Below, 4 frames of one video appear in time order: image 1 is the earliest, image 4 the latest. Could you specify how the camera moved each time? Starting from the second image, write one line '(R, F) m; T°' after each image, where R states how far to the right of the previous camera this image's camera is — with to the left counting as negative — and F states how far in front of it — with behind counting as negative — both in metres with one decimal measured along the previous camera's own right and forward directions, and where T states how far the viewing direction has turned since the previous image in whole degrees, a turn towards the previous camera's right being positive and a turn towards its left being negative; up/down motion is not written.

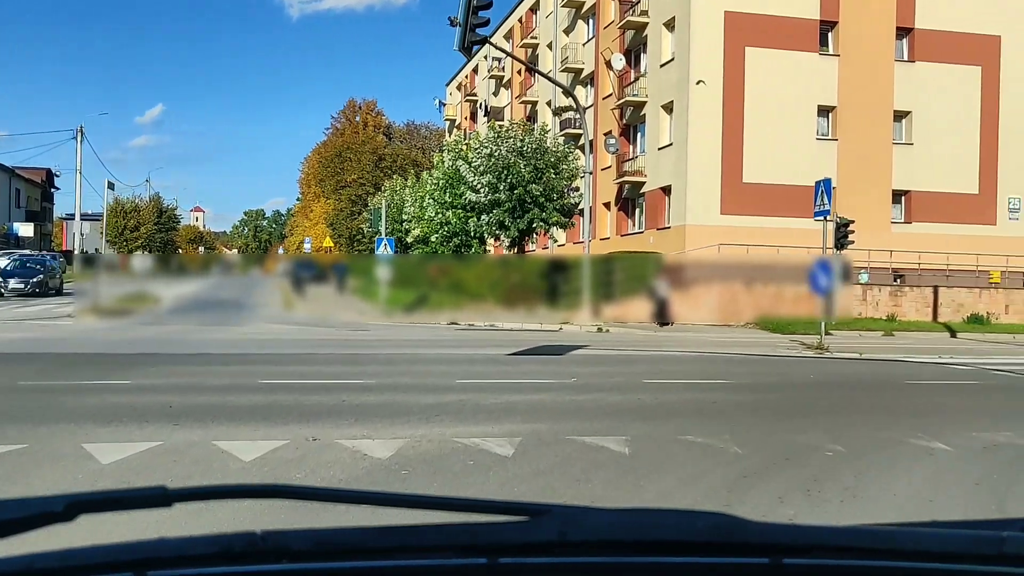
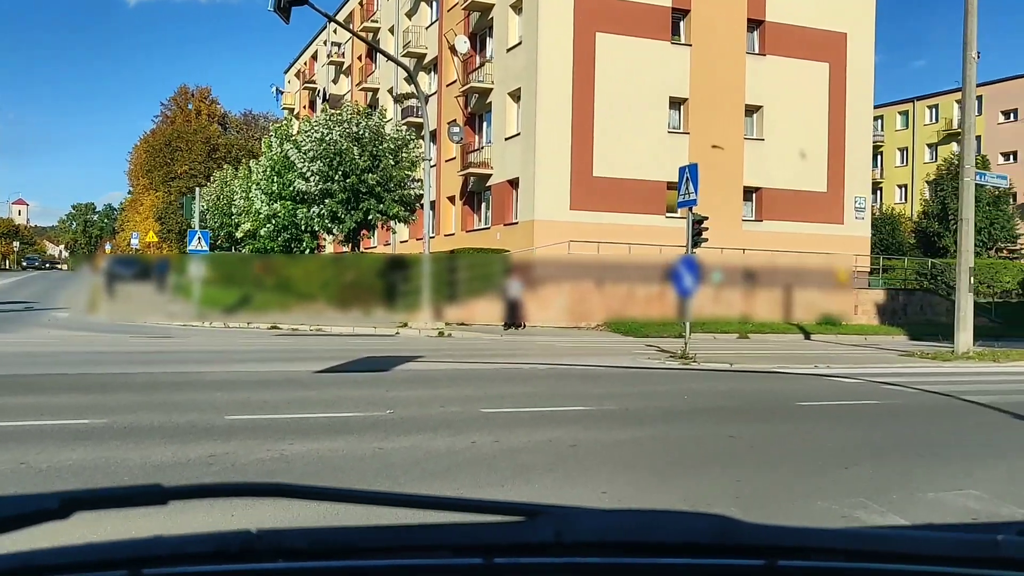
(+0.4, +2.1) m; +9°
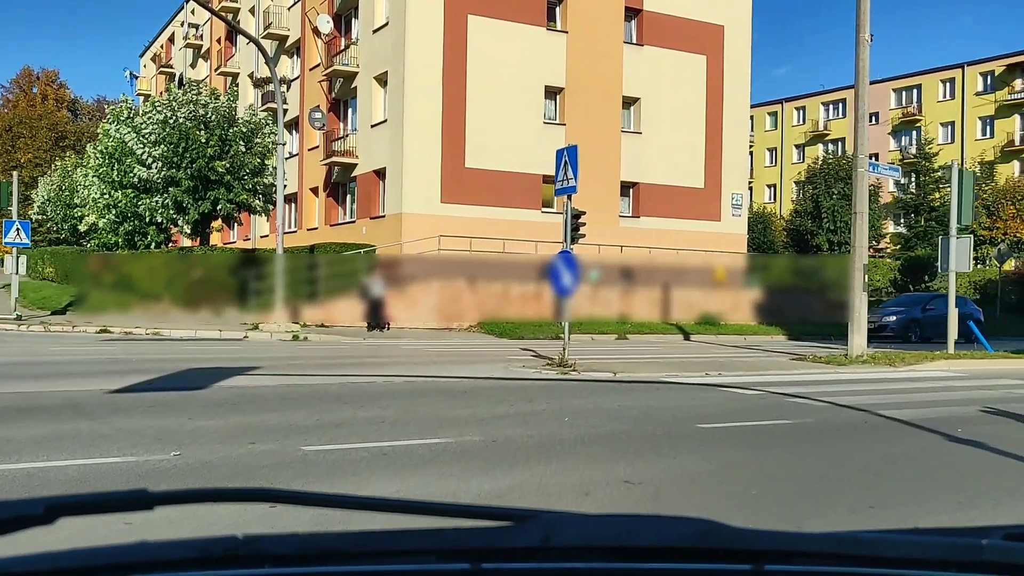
(+0.2, +1.5) m; +7°
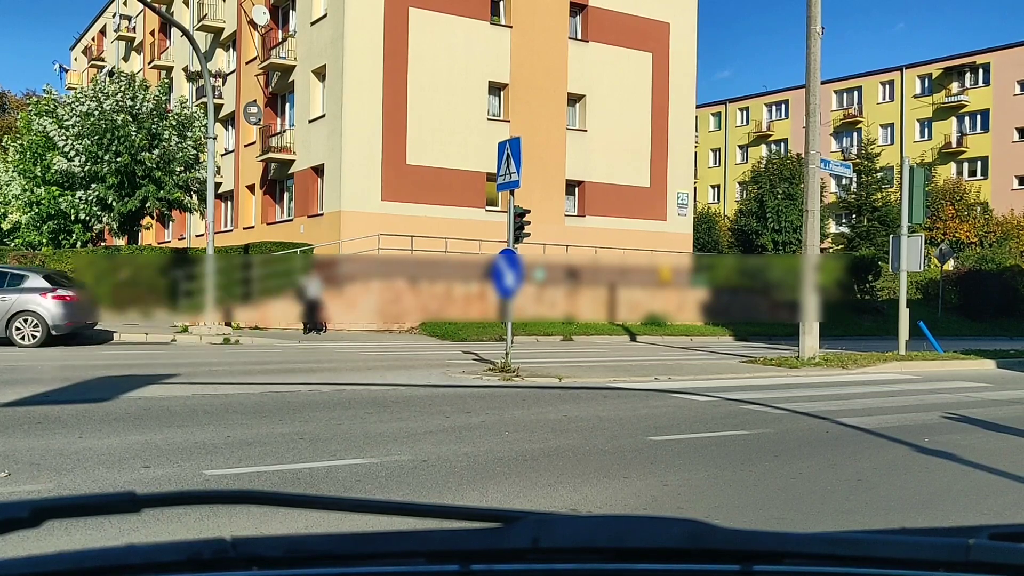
(+0.1, +0.6) m; +3°
